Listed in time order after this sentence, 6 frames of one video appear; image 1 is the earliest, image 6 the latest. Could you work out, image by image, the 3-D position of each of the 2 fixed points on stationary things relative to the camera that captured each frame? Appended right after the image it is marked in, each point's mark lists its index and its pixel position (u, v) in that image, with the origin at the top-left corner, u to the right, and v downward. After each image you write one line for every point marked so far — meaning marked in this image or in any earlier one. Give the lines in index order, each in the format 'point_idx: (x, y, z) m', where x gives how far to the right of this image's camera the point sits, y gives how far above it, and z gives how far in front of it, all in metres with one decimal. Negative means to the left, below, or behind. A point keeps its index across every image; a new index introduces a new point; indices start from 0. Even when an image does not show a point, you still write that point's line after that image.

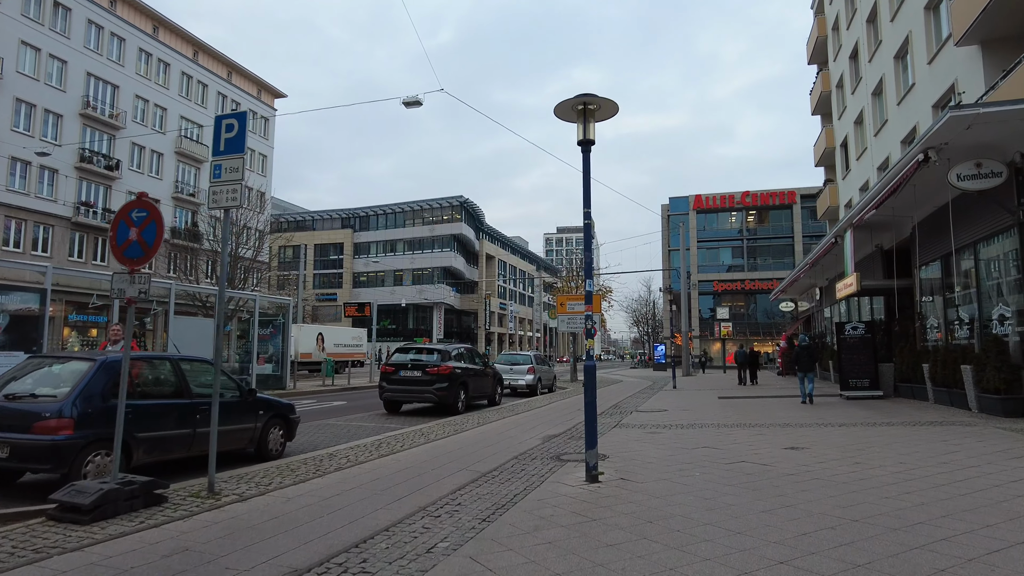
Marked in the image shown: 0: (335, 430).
0: (-3.3, -2.6, +11.7) m
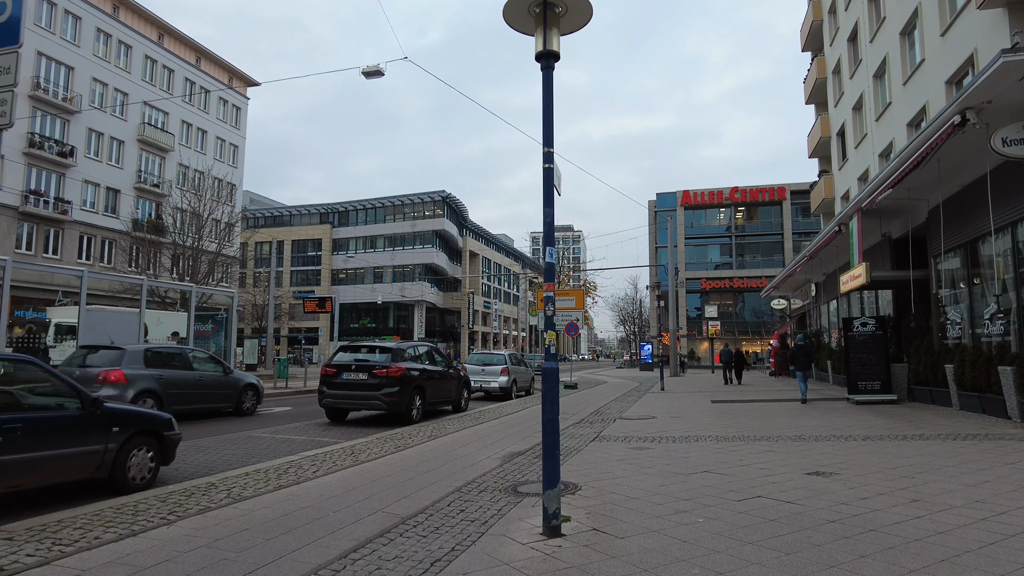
0: (-3.9, -2.4, +9.6) m
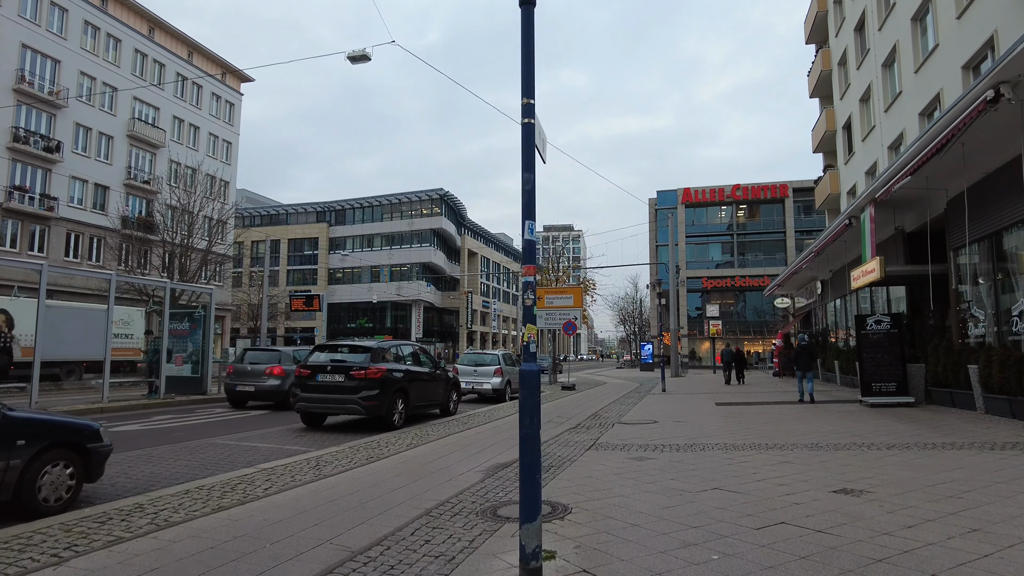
0: (-4.1, -2.3, +8.7) m
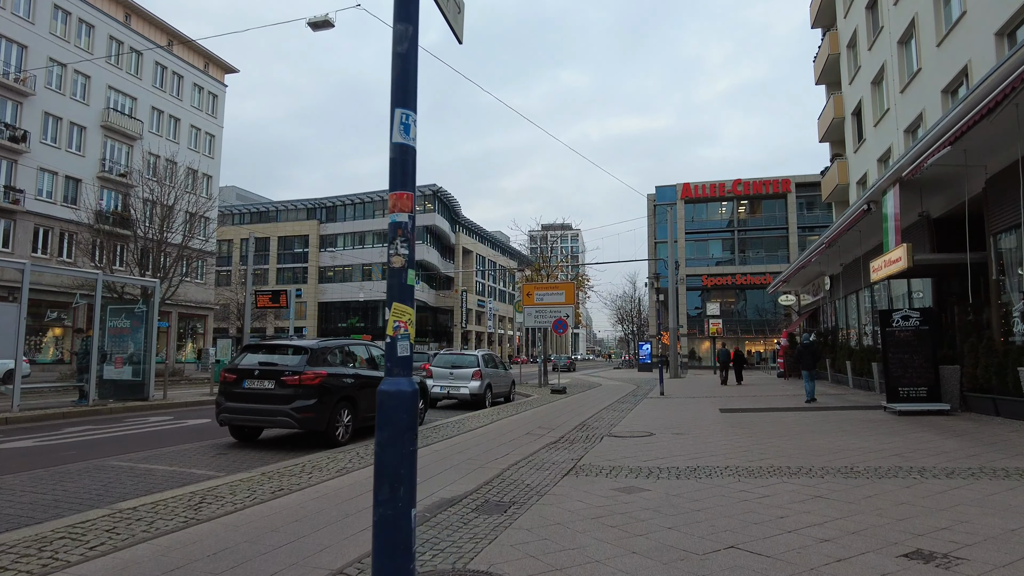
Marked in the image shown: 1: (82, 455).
0: (-4.6, -2.1, +6.9) m
1: (-5.7, -2.2, +8.5) m
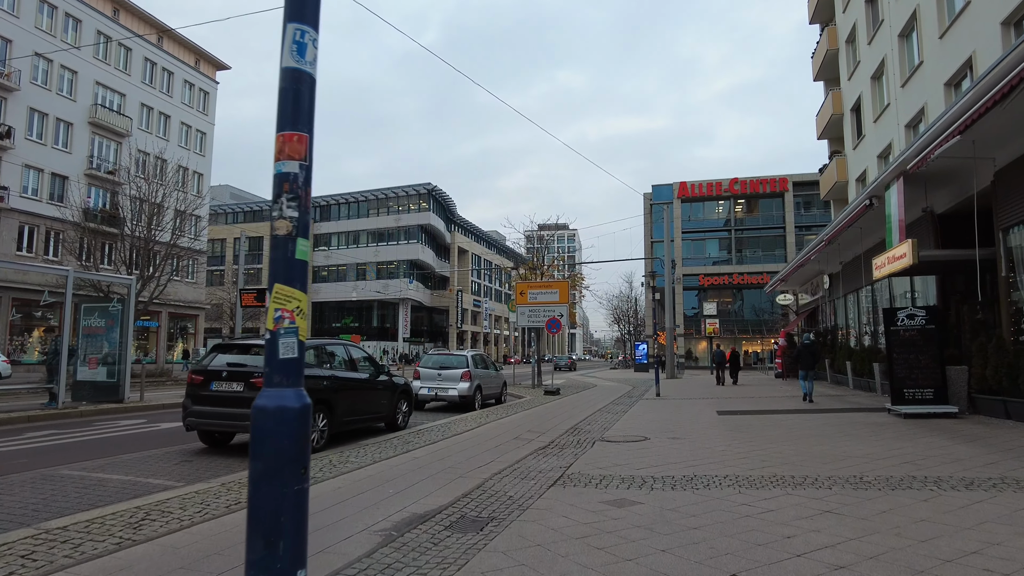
0: (-4.7, -2.0, +6.3) m
1: (-5.9, -2.2, +7.9) m
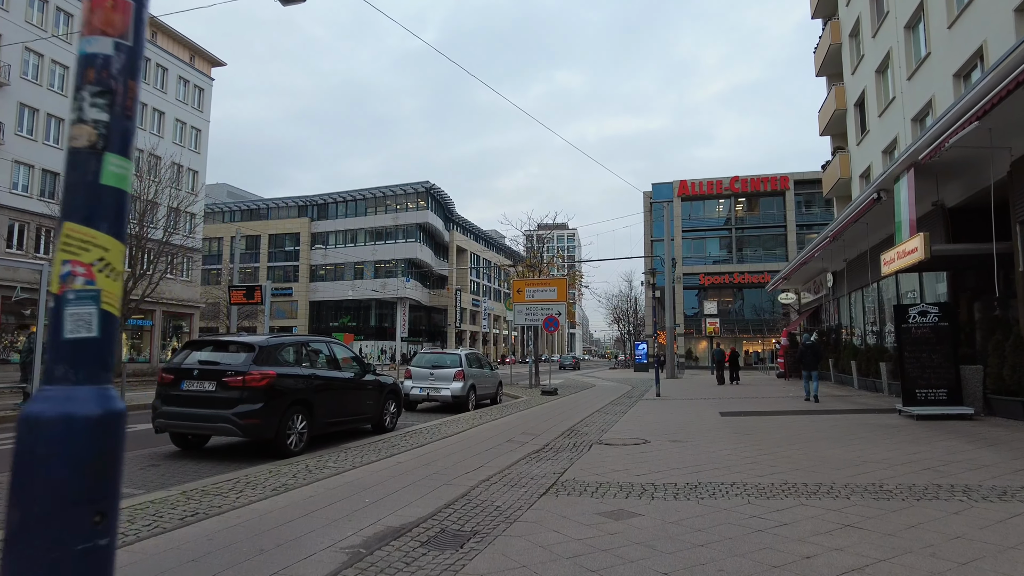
0: (-4.9, -1.9, +5.8) m
1: (-6.0, -2.1, +7.4) m
